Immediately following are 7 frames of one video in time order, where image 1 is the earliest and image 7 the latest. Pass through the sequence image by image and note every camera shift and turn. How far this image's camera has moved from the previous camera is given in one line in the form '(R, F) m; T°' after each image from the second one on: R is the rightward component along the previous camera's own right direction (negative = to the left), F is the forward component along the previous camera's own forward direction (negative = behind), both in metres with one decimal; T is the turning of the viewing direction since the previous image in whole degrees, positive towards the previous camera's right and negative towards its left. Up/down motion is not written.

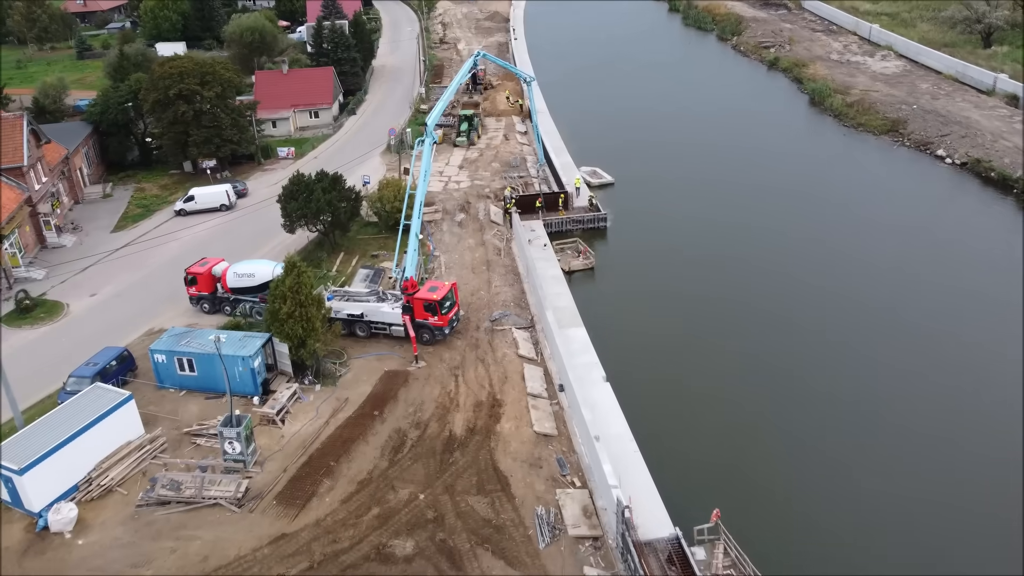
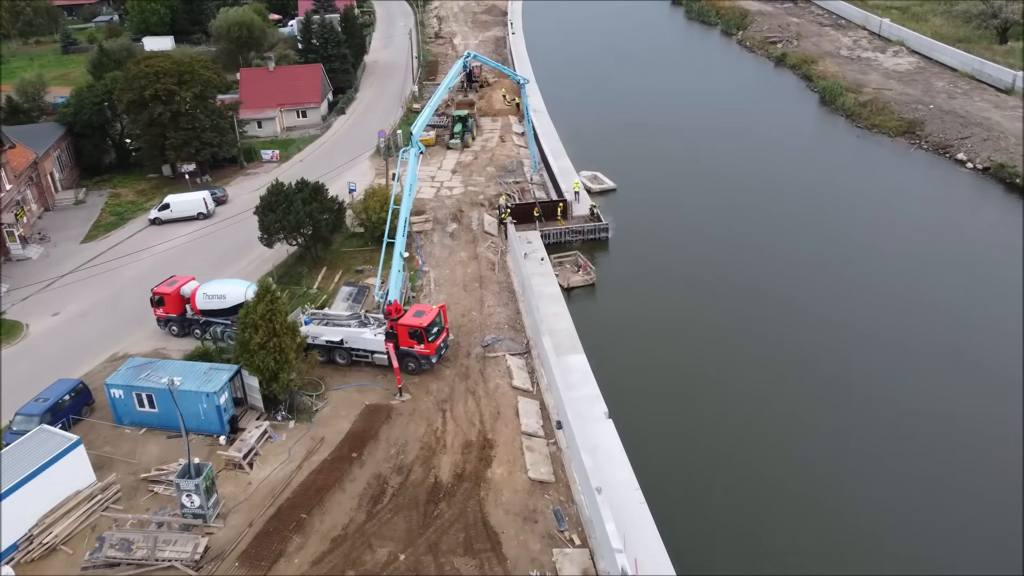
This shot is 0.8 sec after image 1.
(+0.2, +1.7) m; 0°
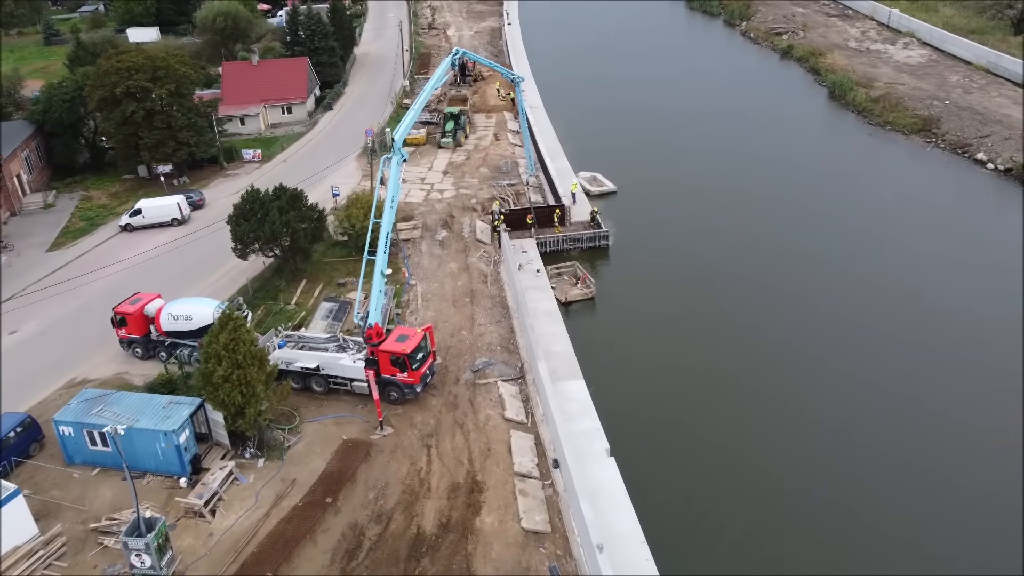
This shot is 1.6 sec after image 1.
(+0.1, +1.6) m; 0°
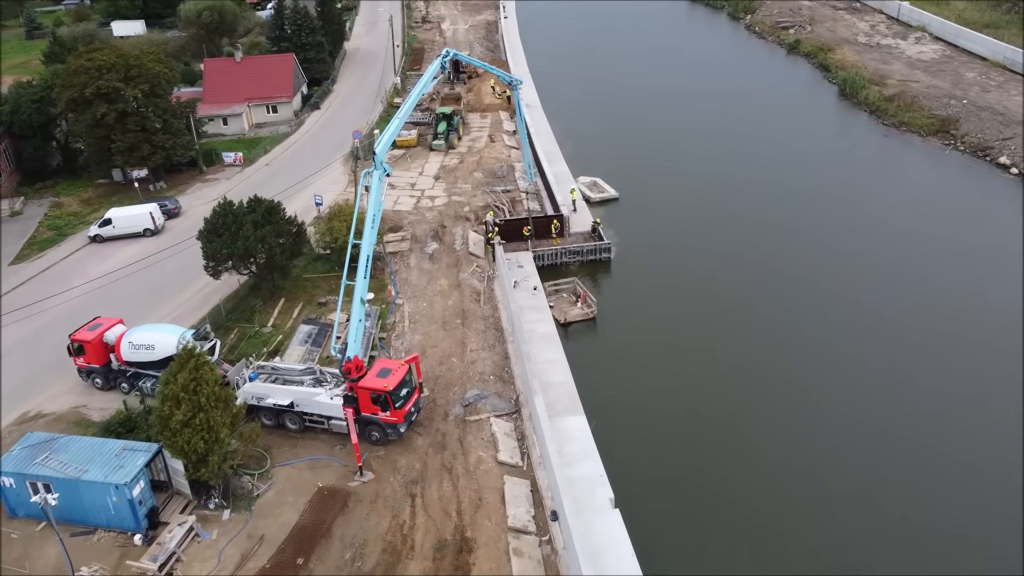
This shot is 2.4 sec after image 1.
(+0.1, +1.6) m; 0°
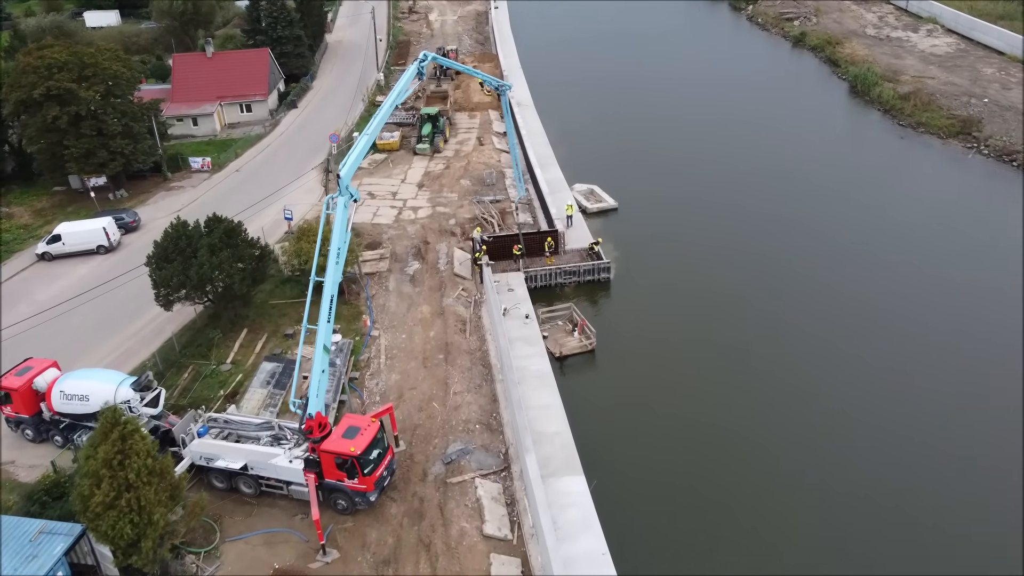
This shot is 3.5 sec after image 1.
(+0.1, +2.1) m; +1°
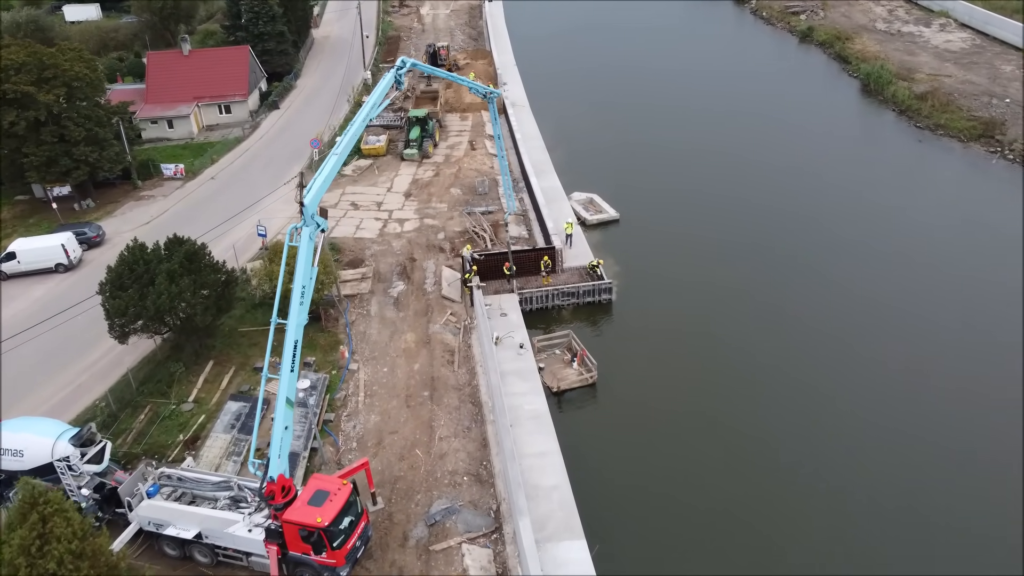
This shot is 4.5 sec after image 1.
(+0.1, +1.7) m; 0°
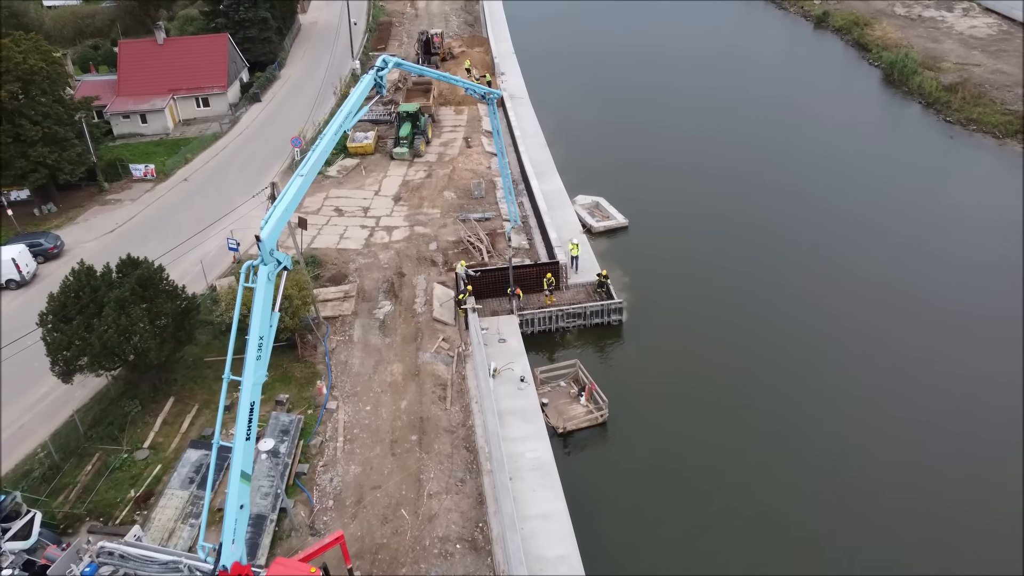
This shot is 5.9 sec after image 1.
(0.0, +1.9) m; 0°
